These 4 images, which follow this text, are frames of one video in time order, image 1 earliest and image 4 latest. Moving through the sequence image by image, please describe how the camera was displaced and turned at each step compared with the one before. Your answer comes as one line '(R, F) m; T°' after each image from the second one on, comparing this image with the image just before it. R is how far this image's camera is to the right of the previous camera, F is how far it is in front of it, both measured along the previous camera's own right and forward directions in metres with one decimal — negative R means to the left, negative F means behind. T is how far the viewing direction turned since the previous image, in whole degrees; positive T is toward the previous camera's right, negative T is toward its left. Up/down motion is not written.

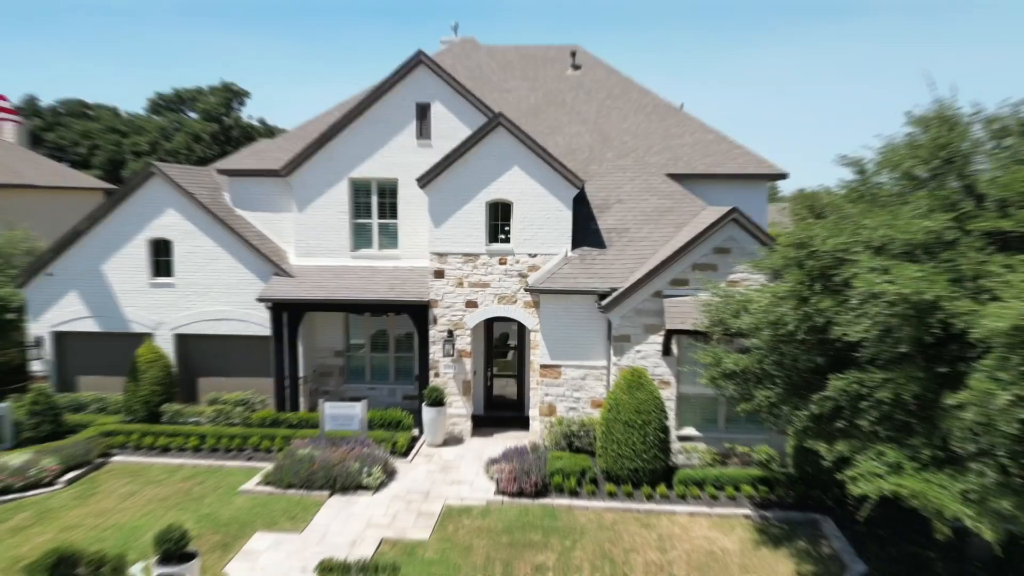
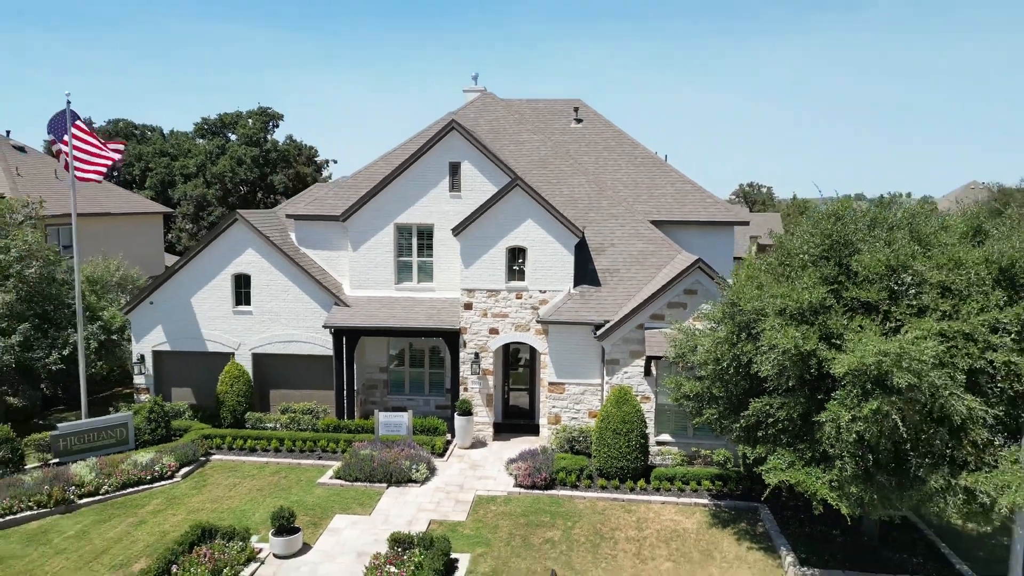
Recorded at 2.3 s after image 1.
(-0.1, -3.9) m; -1°
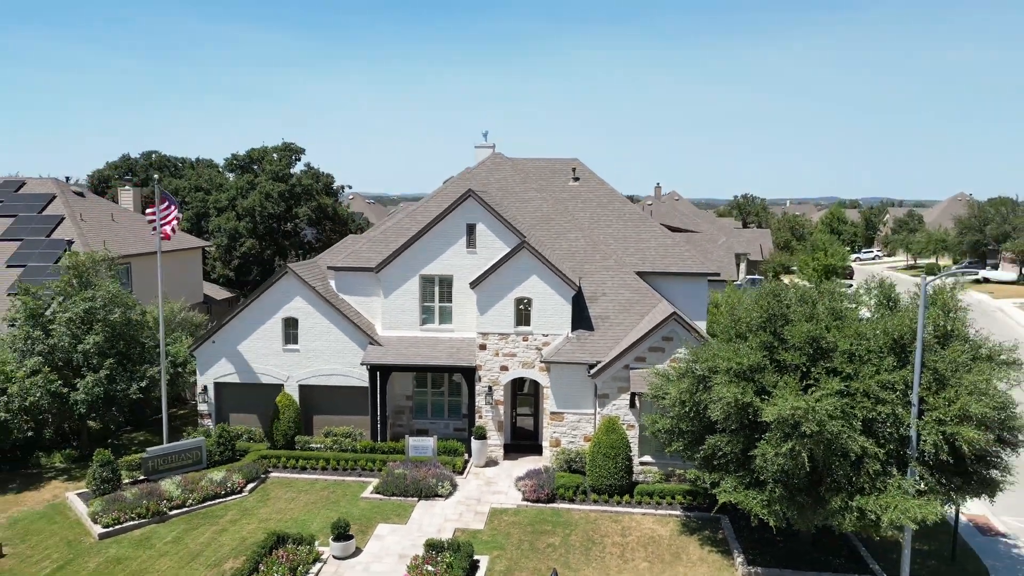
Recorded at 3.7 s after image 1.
(-0.2, -3.8) m; 0°
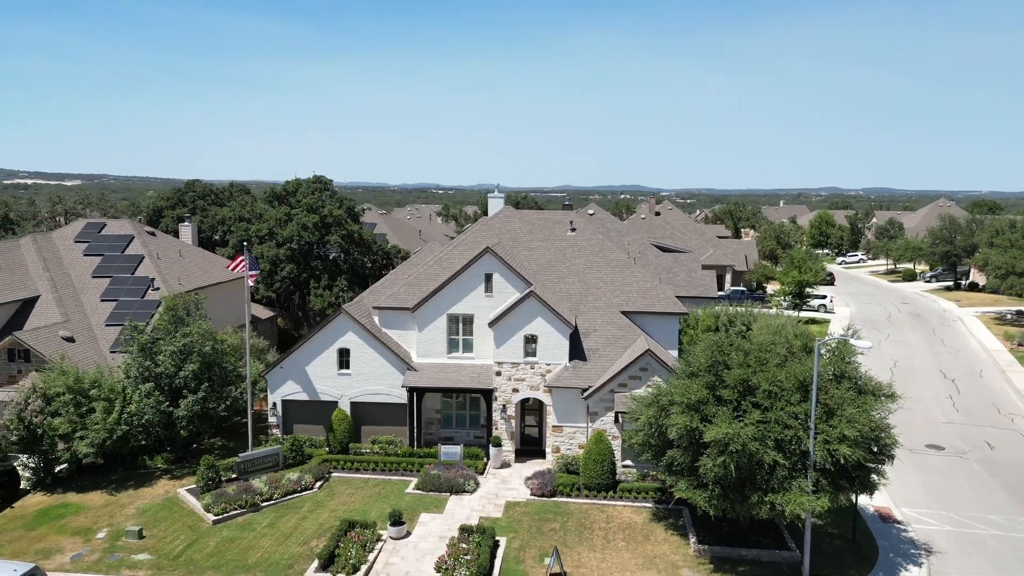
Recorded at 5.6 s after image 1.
(-0.3, -6.2) m; 0°
